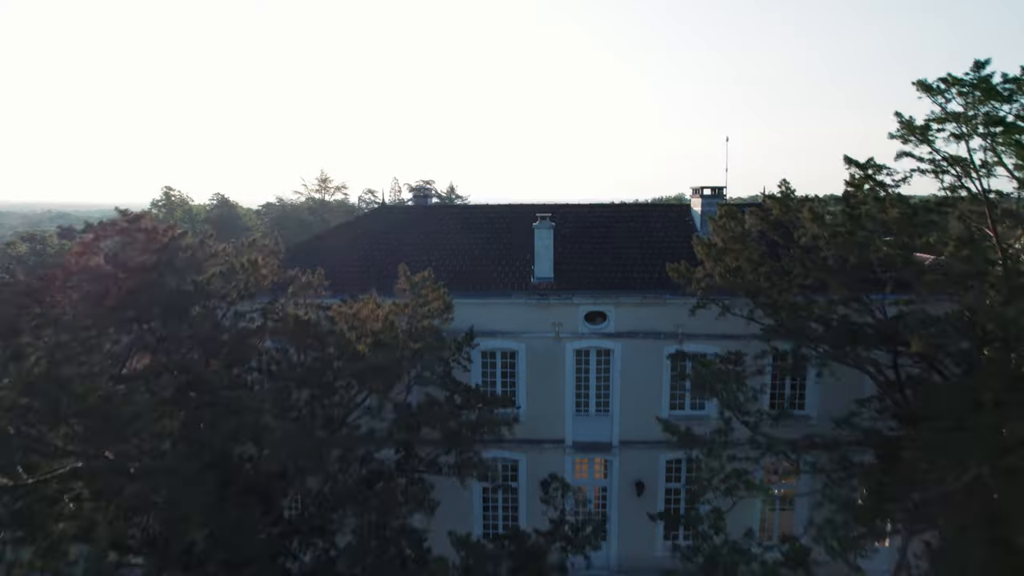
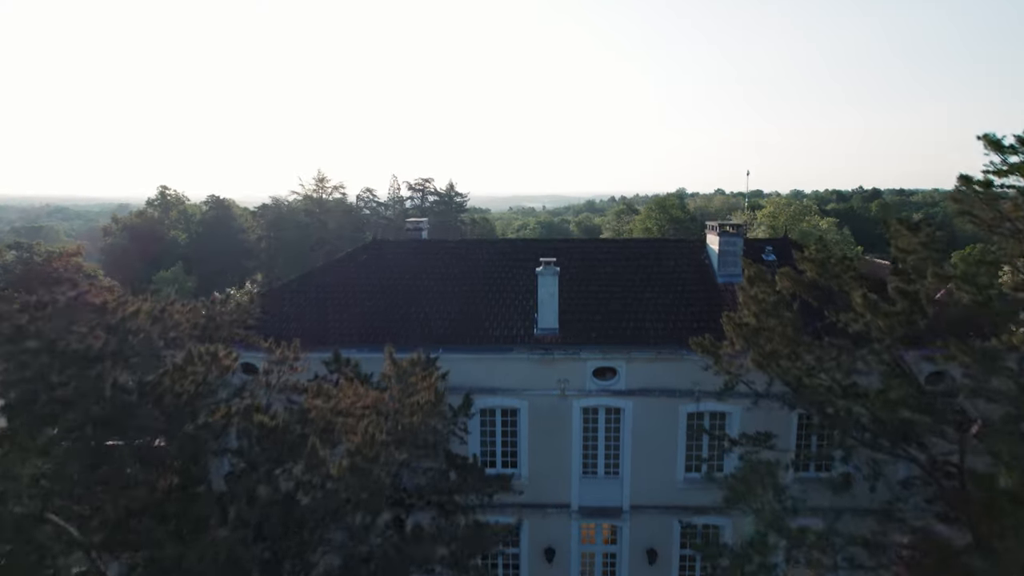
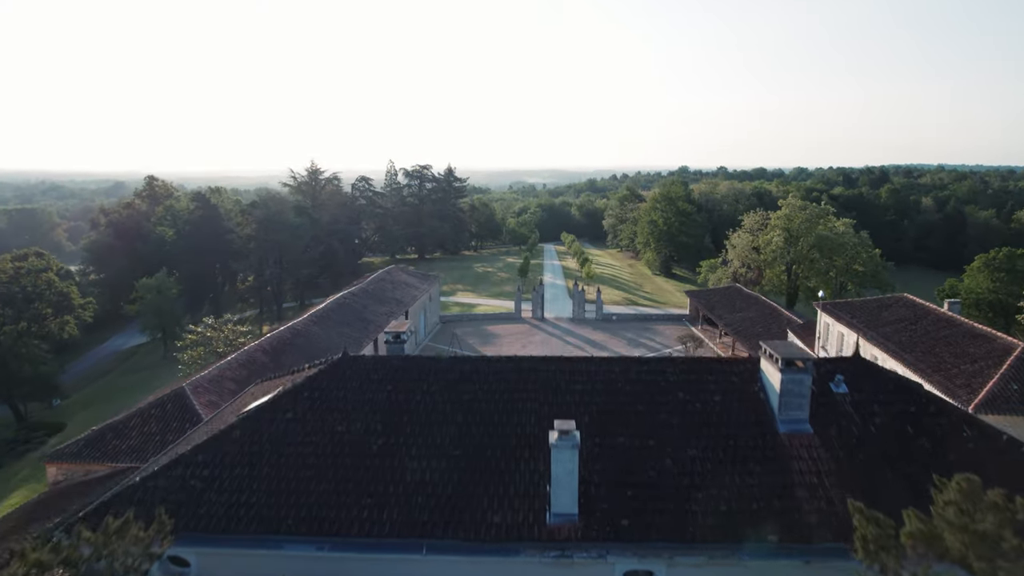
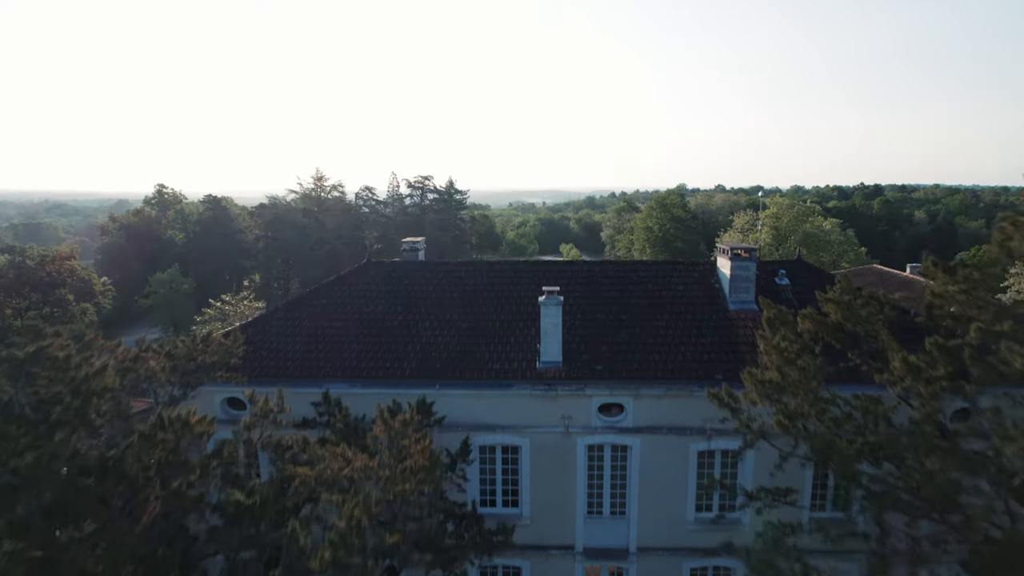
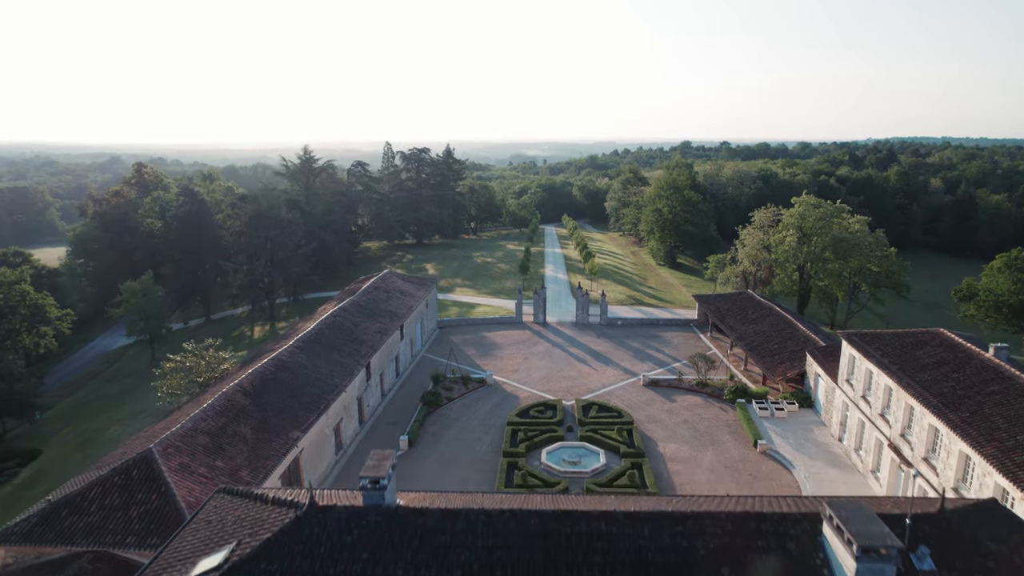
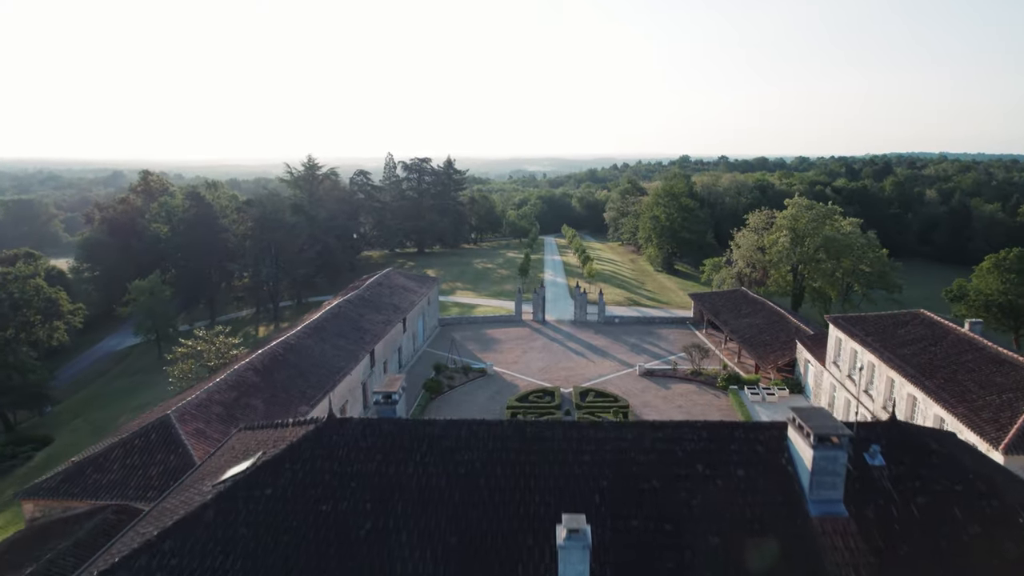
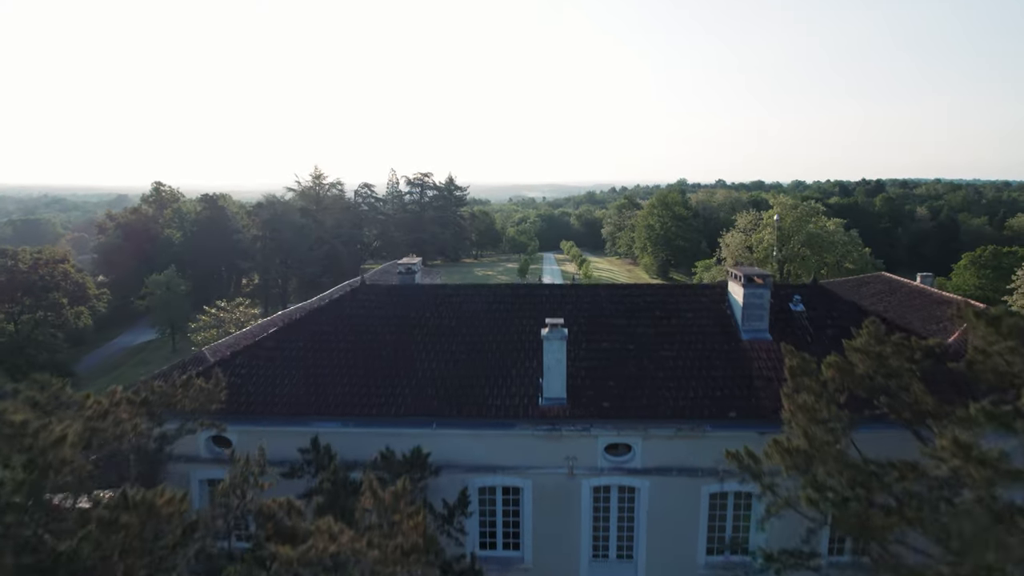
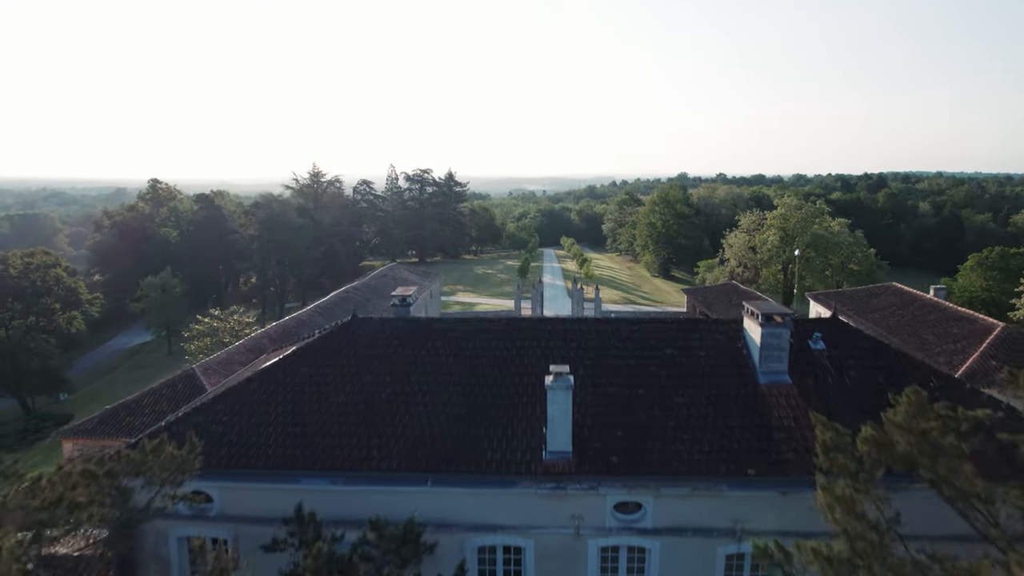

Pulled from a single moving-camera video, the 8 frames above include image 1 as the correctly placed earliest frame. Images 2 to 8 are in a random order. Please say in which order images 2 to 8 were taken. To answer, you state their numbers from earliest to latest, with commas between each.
2, 4, 7, 8, 3, 6, 5
